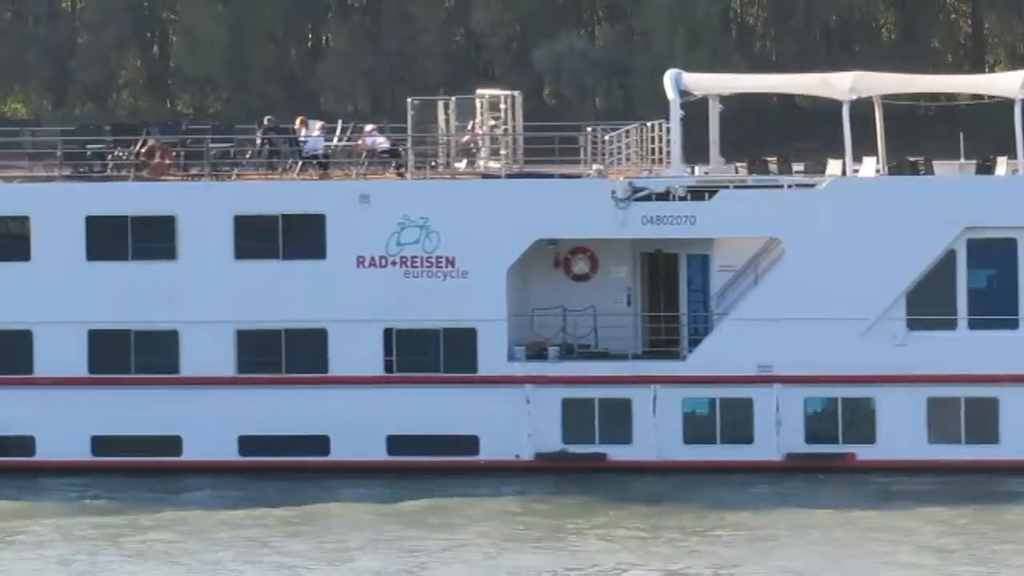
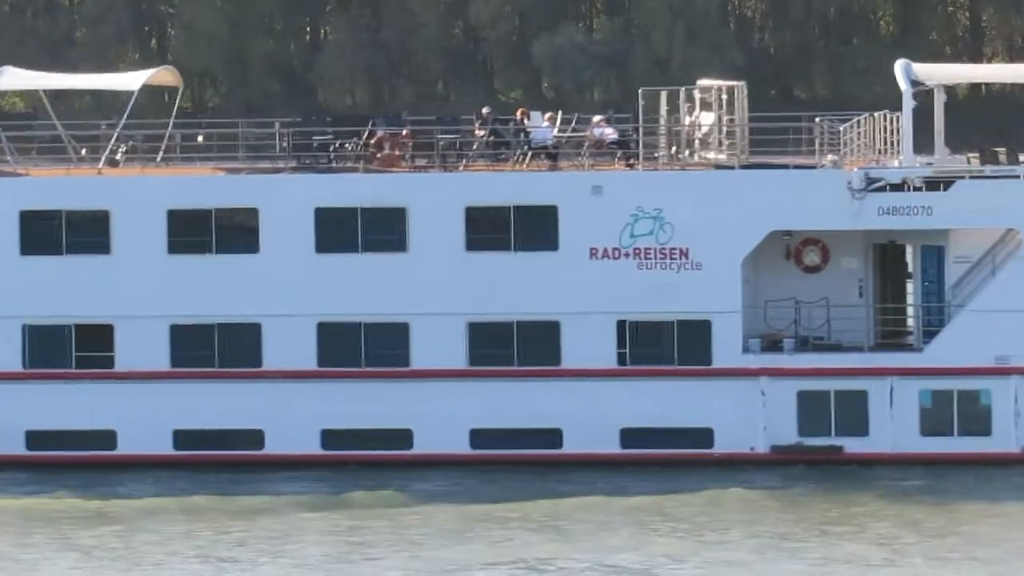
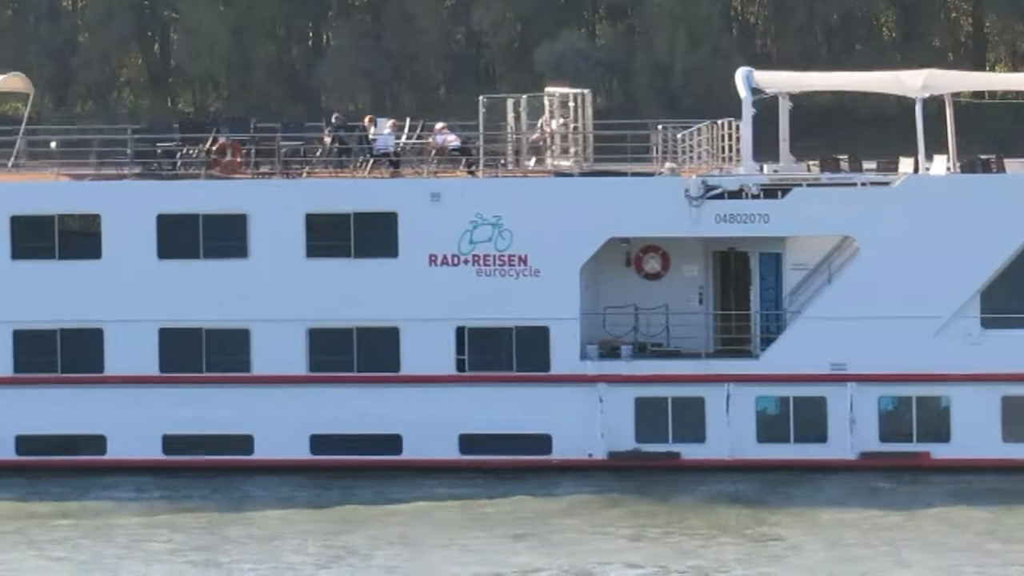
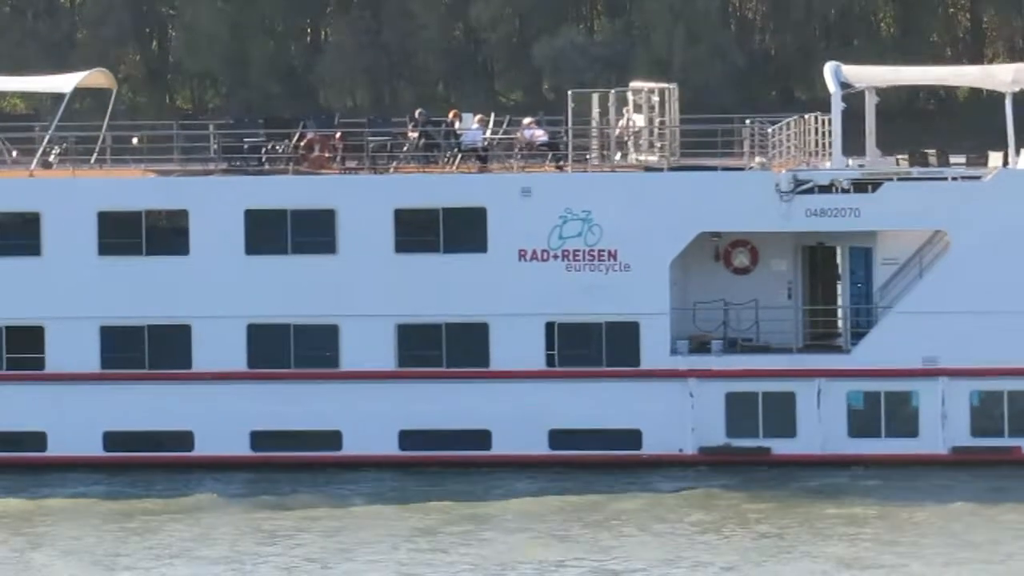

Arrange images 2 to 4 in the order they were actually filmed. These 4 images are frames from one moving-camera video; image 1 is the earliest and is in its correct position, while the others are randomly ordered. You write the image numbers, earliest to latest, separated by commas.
3, 4, 2
